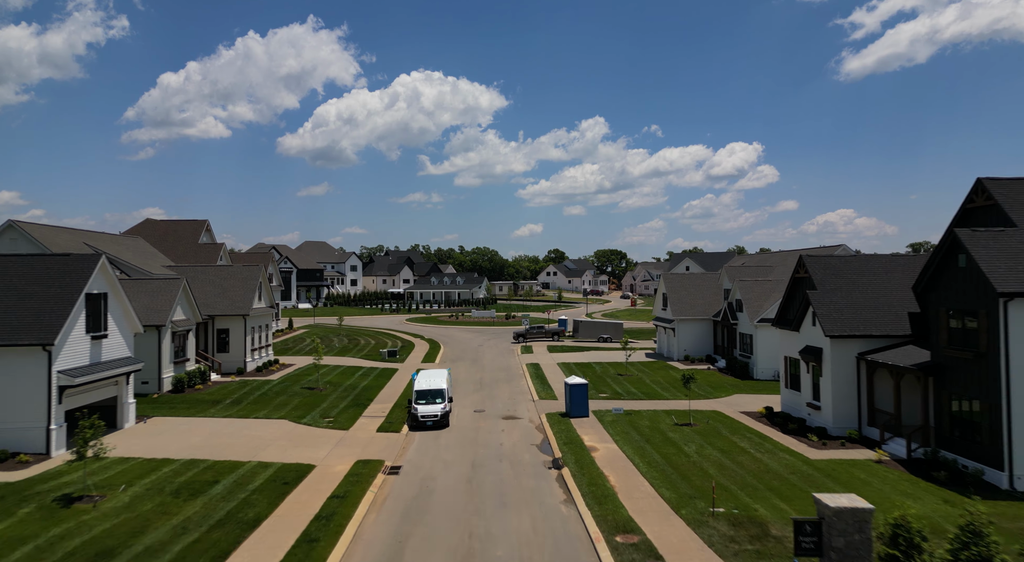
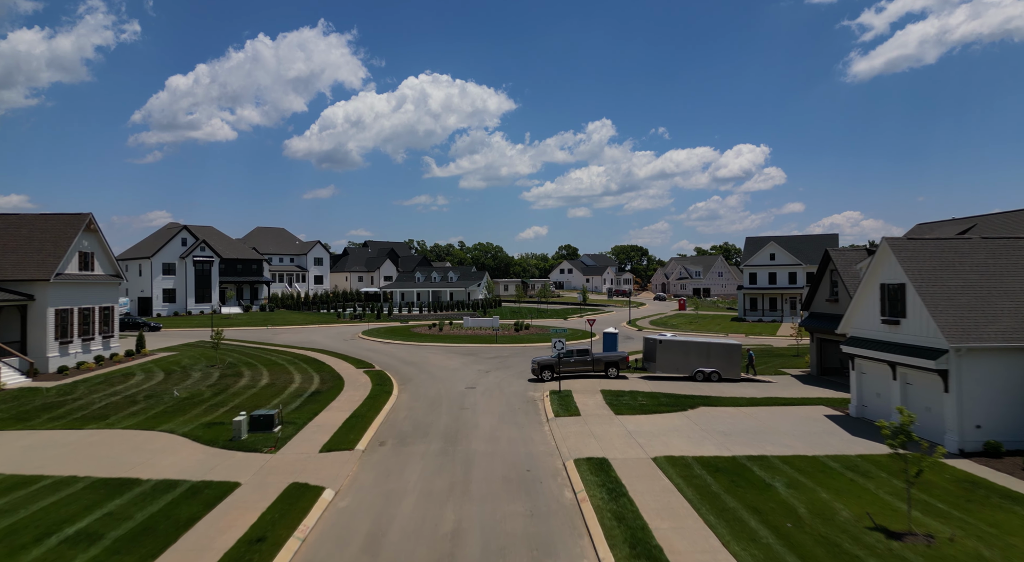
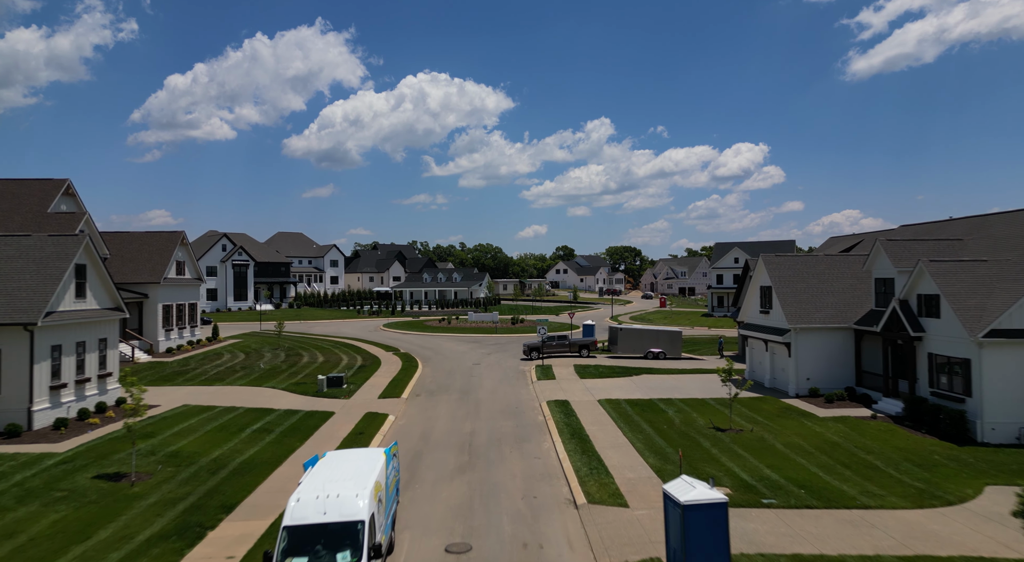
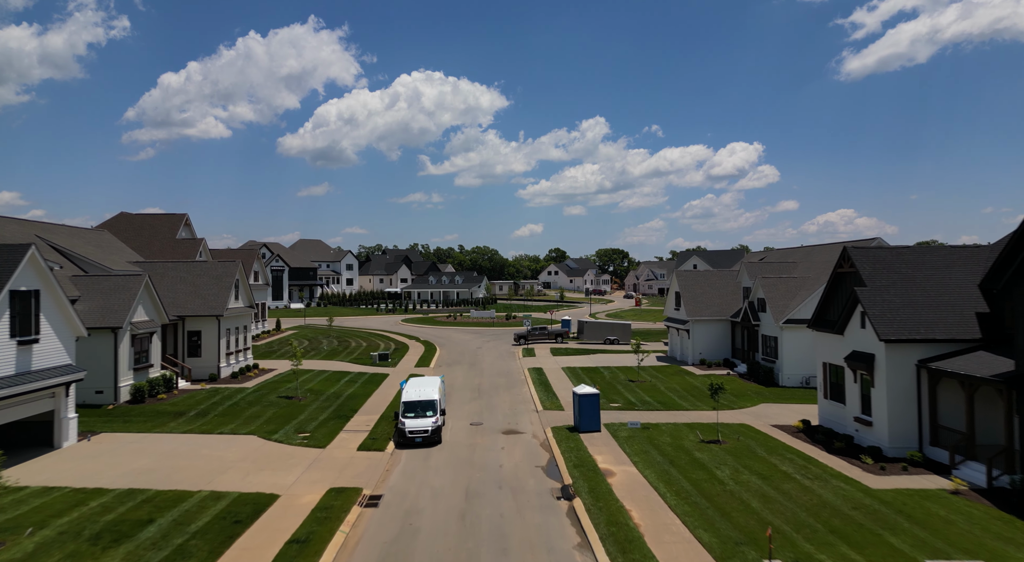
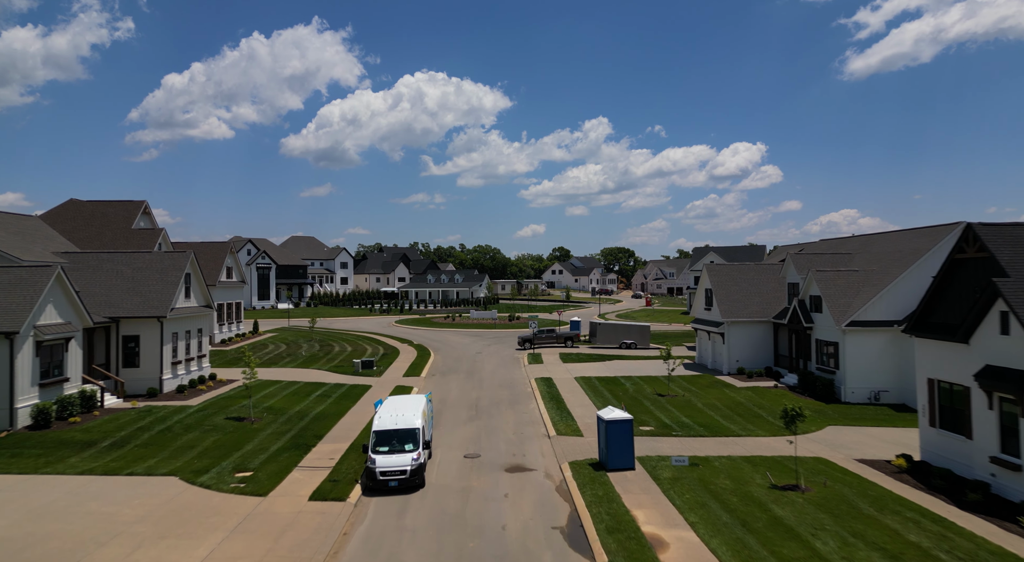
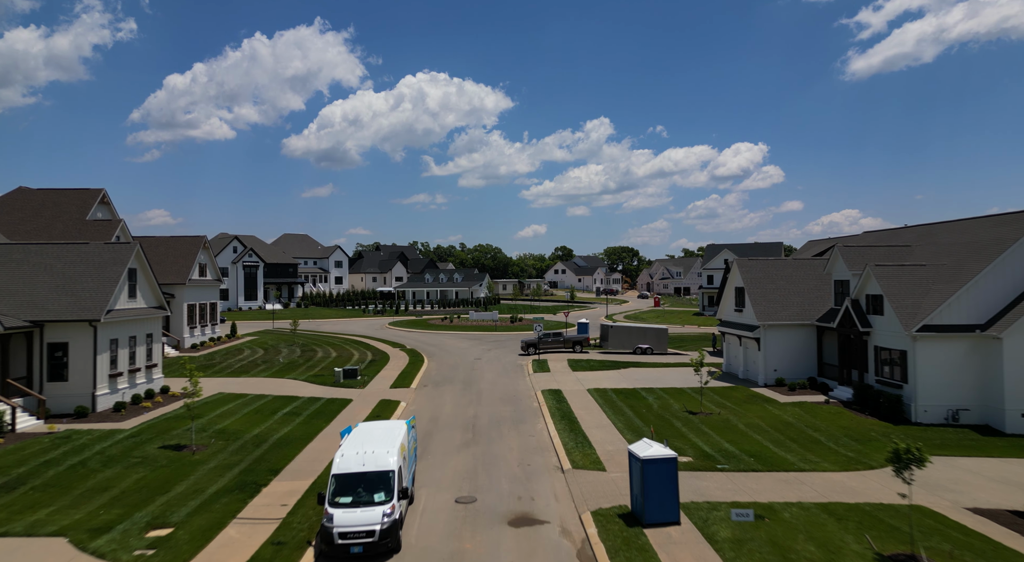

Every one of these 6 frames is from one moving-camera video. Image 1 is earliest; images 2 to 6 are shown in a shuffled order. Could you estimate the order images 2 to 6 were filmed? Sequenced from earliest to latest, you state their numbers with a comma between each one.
4, 5, 6, 3, 2
